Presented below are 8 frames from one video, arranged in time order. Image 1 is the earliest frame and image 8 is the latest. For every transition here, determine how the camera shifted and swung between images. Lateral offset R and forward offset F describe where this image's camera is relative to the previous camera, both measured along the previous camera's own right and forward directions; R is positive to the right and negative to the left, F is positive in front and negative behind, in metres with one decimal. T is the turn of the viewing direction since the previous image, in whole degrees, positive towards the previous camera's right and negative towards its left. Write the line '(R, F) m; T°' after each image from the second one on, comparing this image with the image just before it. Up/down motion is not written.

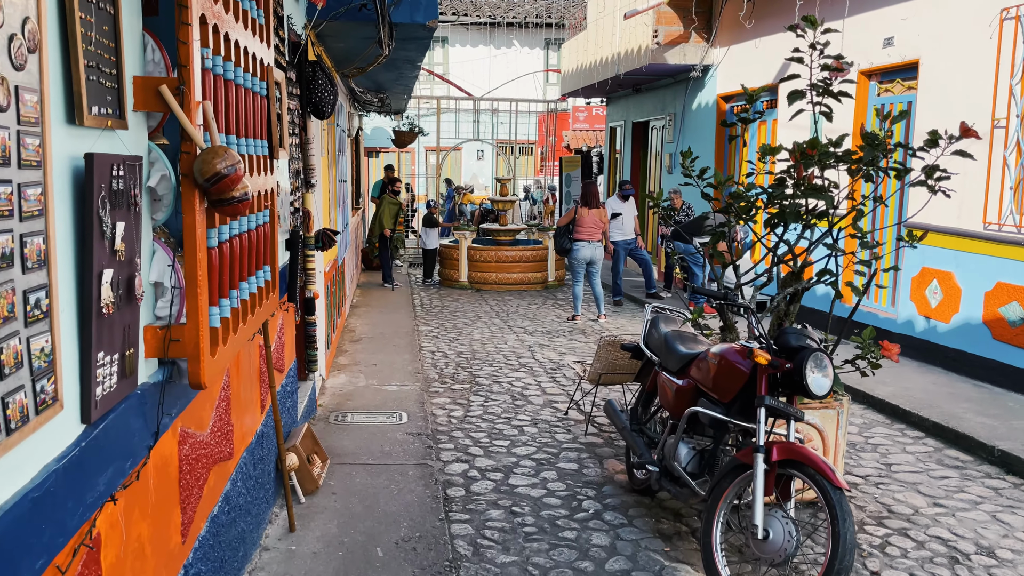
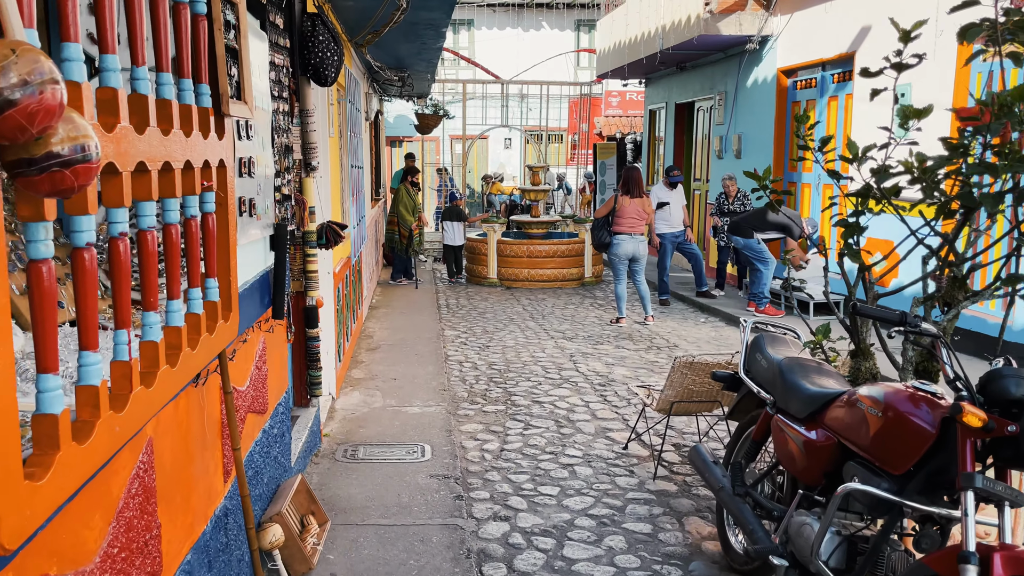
(-0.1, +1.1) m; -2°
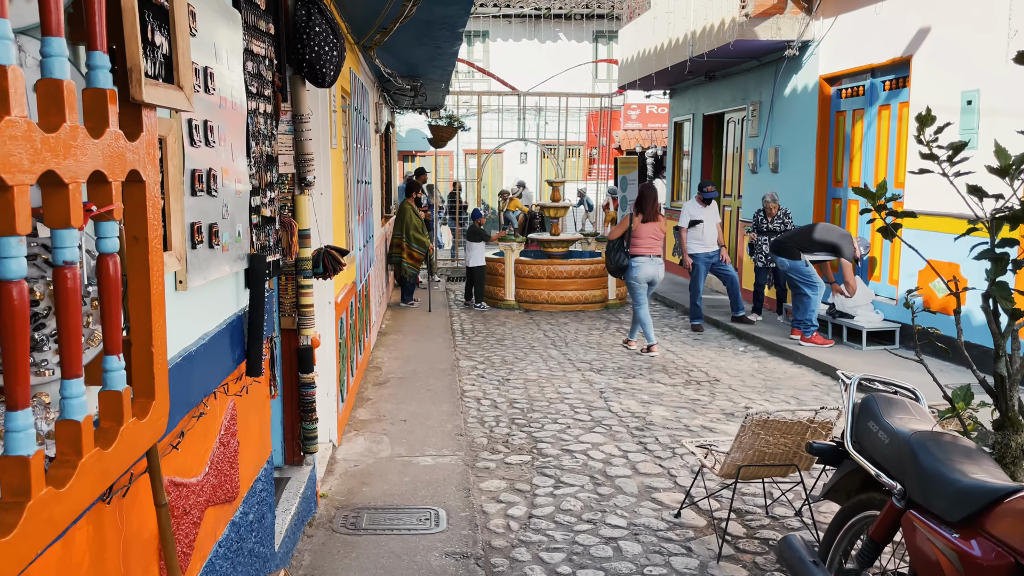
(-0.1, +0.7) m; -1°
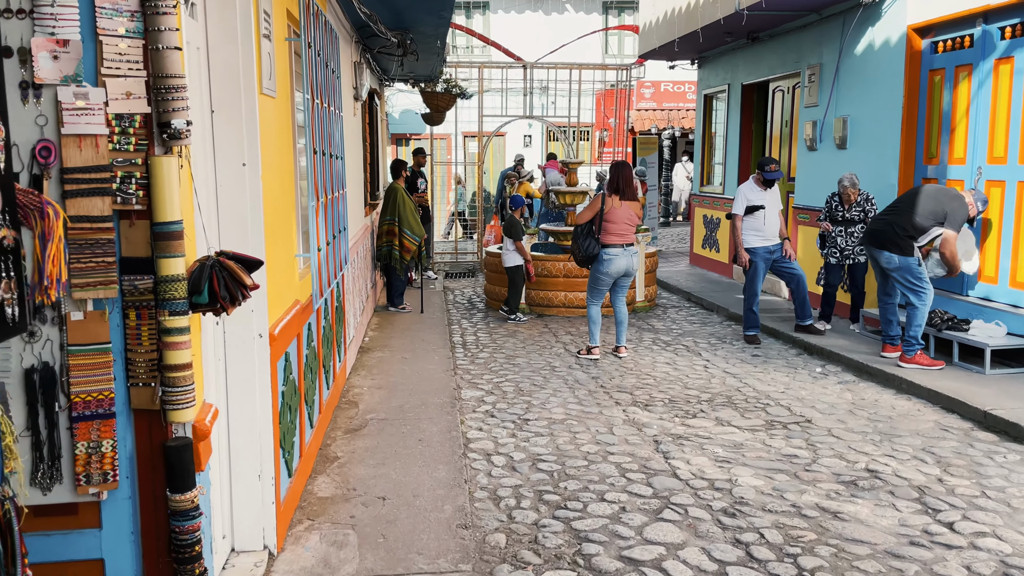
(-0.1, +1.9) m; 0°
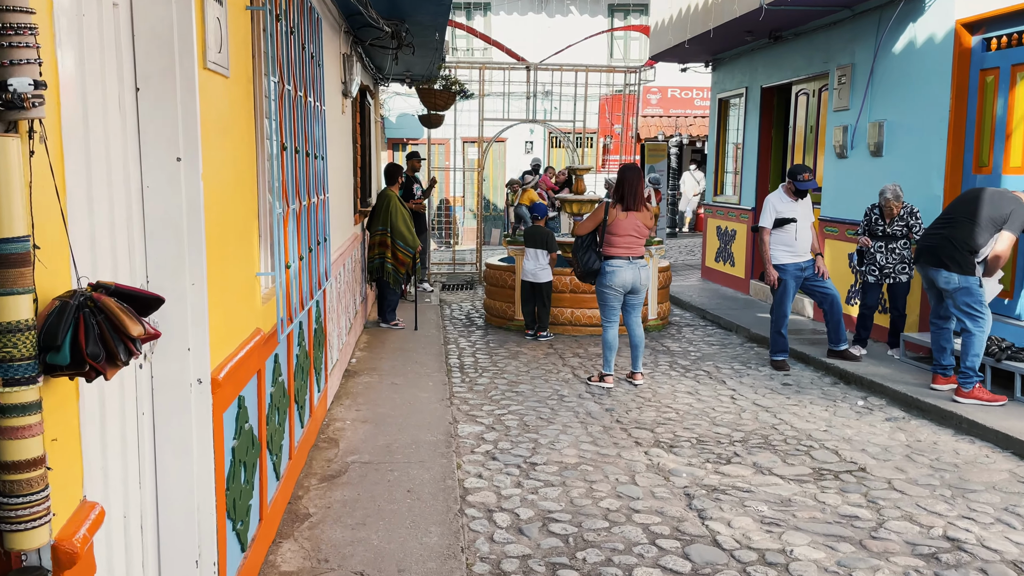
(-0.1, +0.7) m; 0°
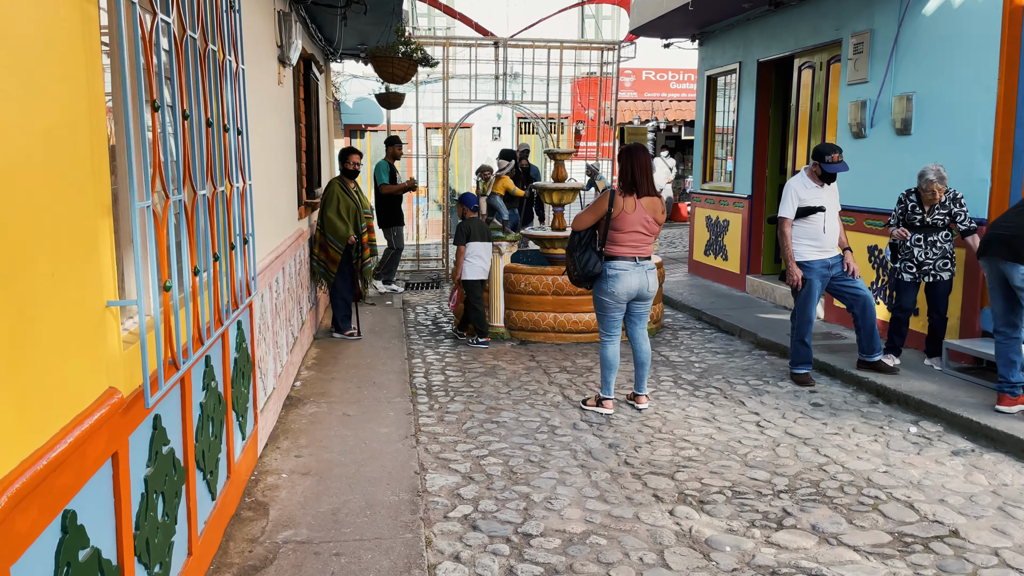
(-0.1, +1.2) m; +2°
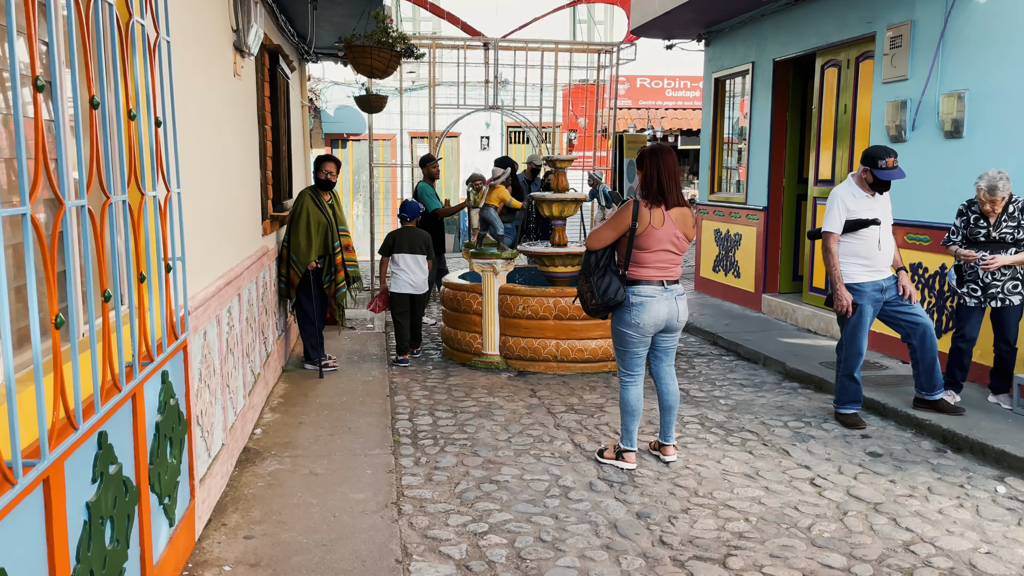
(-0.1, +0.9) m; +1°
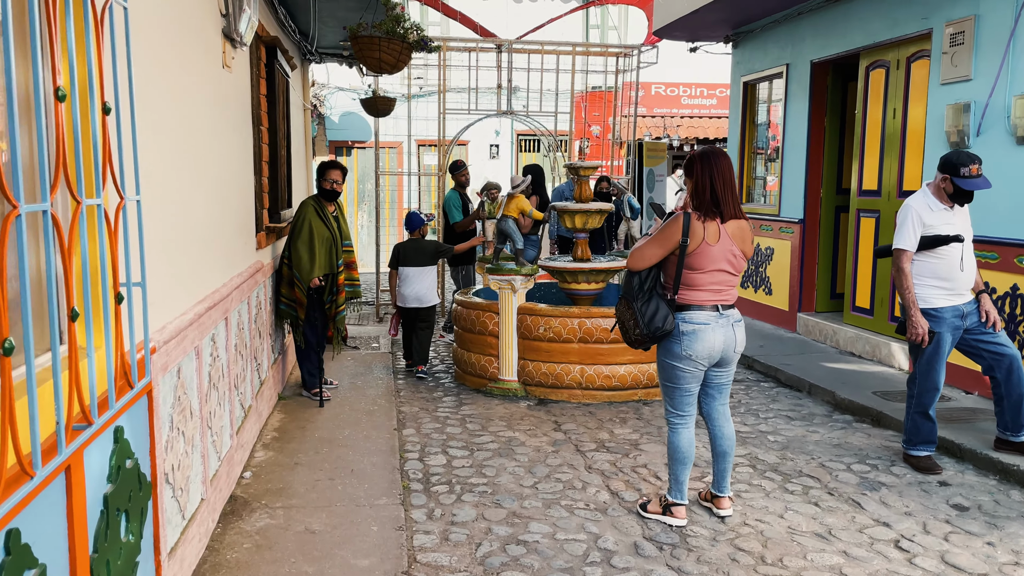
(-0.1, +0.6) m; 0°
